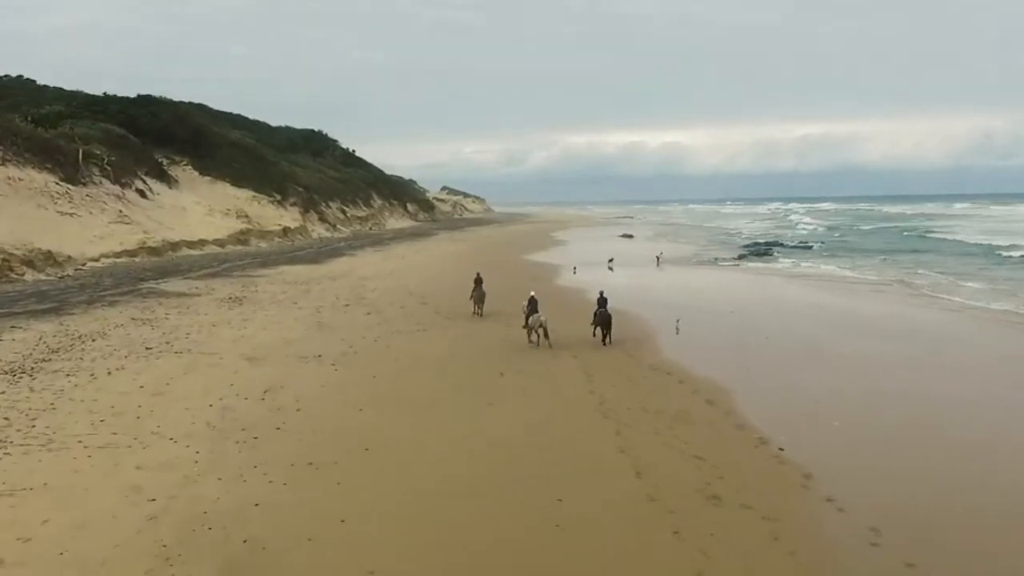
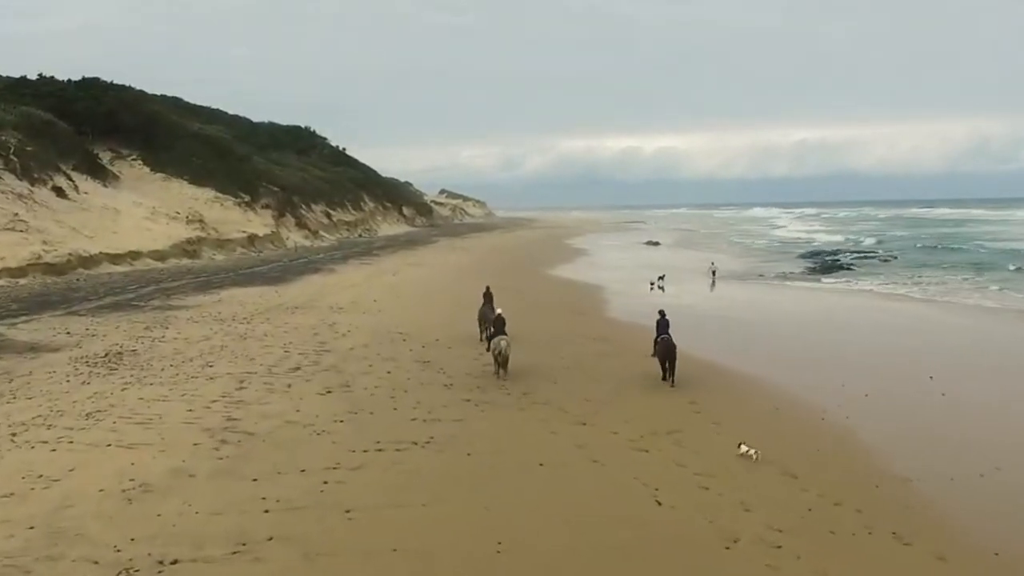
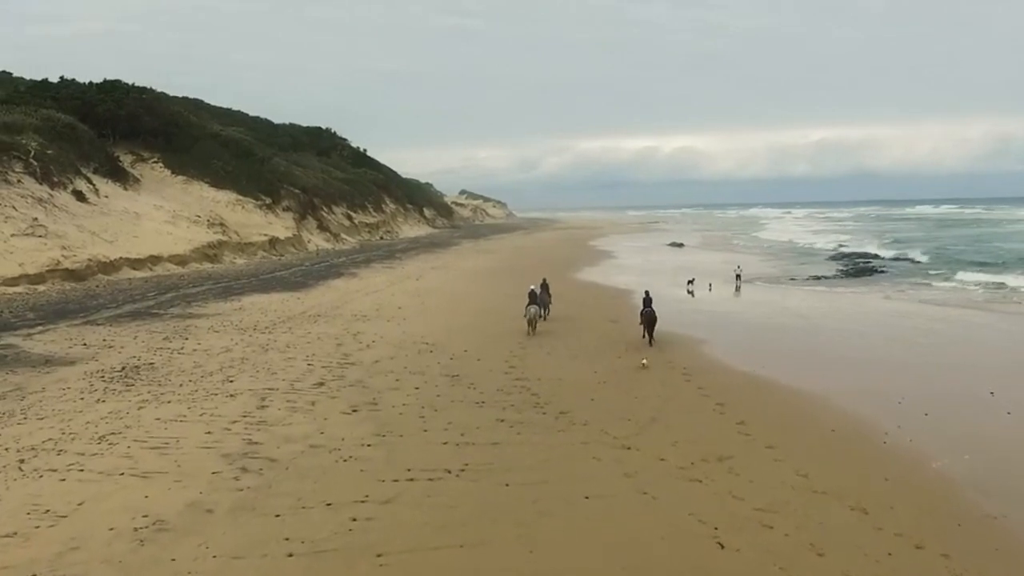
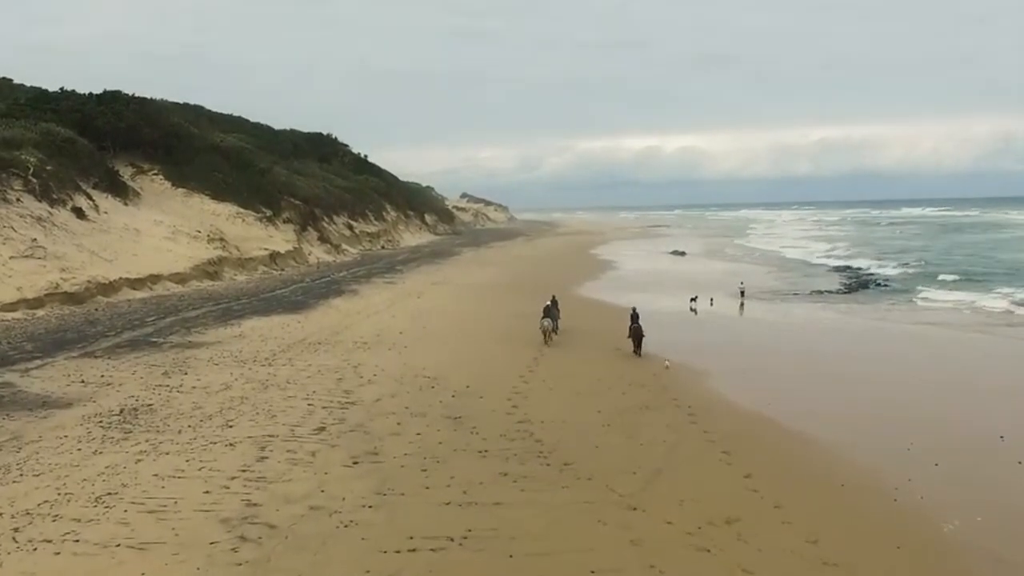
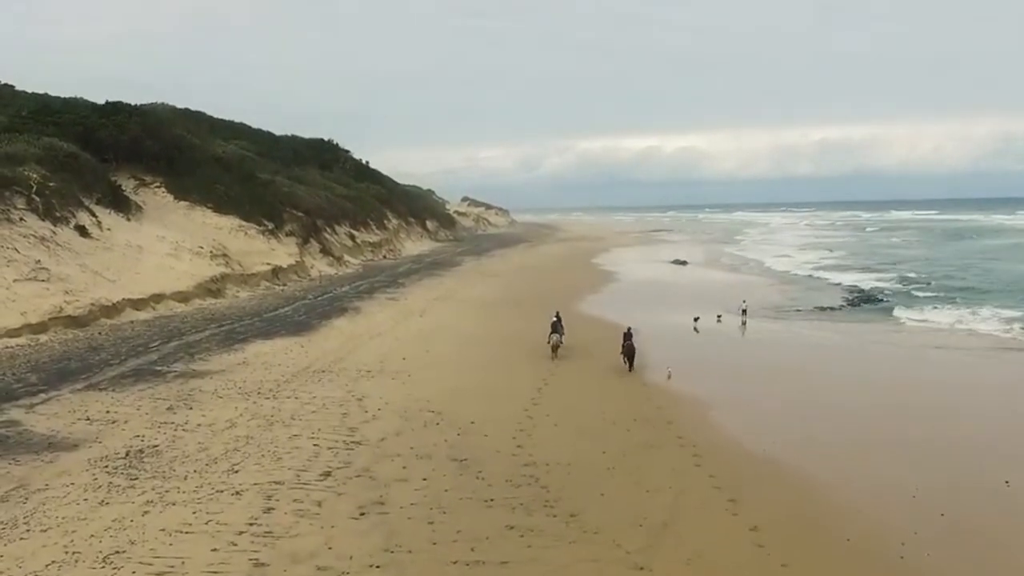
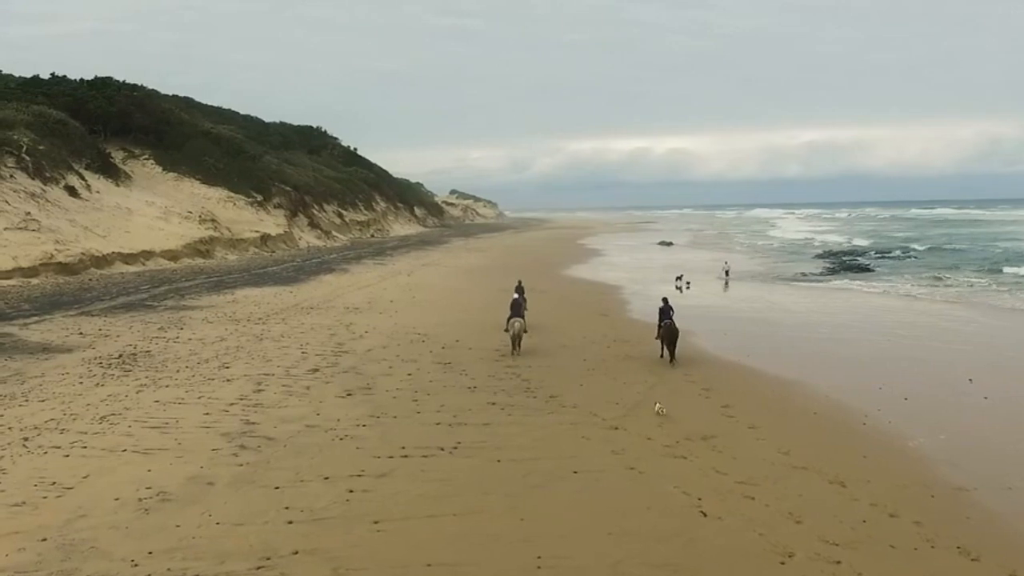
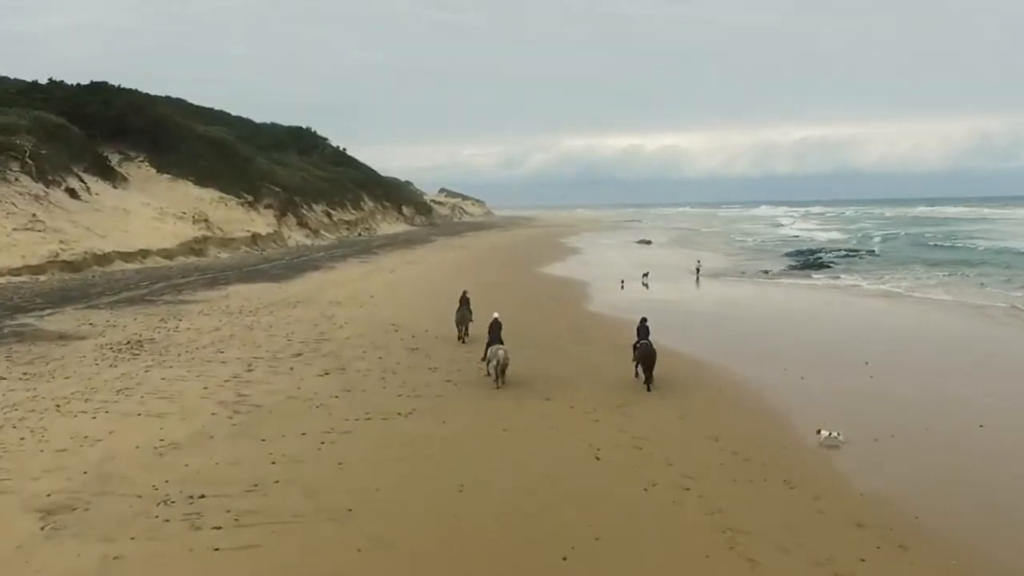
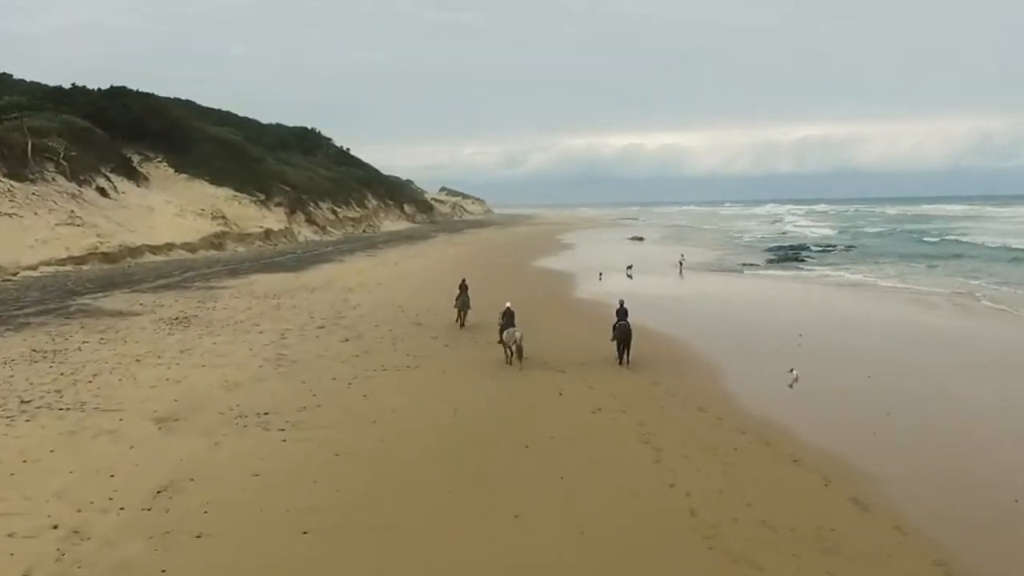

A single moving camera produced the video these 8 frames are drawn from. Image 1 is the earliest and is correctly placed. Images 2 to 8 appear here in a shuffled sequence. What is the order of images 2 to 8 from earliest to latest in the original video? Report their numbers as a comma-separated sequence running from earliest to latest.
8, 7, 2, 6, 3, 4, 5
